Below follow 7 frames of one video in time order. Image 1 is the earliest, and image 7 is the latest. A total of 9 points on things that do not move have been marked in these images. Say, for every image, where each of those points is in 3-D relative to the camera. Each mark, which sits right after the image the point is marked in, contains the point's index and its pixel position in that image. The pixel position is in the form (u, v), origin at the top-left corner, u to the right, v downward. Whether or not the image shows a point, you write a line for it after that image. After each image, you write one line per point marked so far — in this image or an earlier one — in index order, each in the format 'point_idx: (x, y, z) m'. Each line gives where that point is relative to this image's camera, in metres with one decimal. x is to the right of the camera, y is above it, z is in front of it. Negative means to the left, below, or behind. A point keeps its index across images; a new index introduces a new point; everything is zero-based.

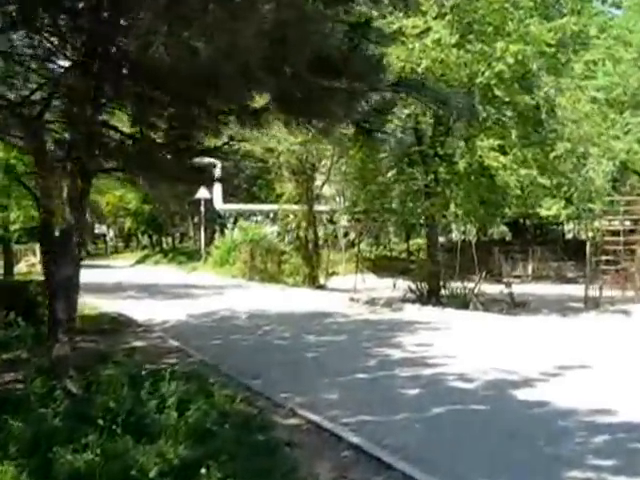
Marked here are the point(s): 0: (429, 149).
0: (+1.9, +1.6, +18.2) m
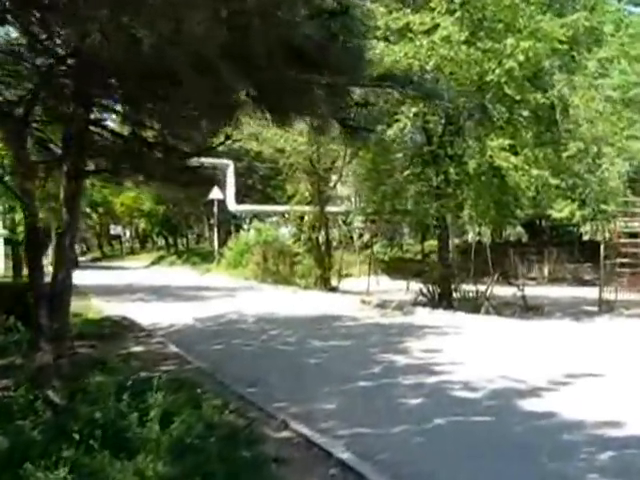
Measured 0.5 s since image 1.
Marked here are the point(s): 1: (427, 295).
0: (+2.1, +1.5, +17.8) m
1: (+2.0, -1.0, +19.5) m
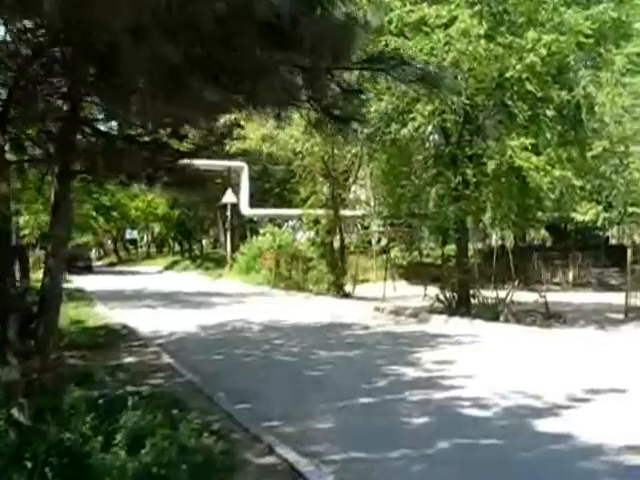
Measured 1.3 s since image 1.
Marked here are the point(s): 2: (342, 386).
0: (+2.2, +1.5, +16.9) m
1: (+2.2, -1.1, +18.6) m
2: (+0.2, -1.4, +10.1) m
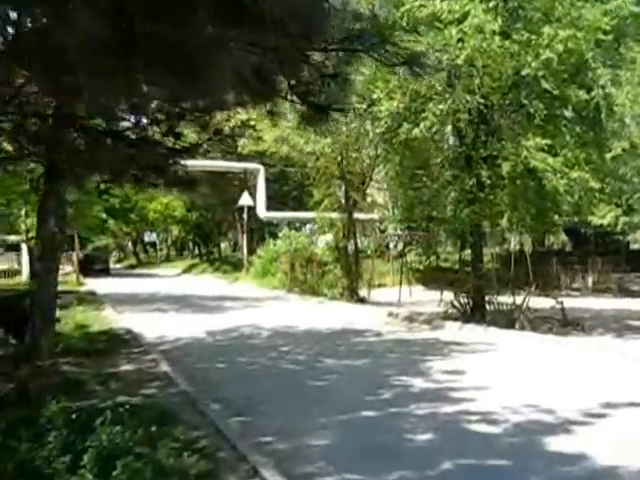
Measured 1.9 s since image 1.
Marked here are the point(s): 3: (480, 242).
0: (+2.4, +1.4, +16.4) m
1: (+2.4, -1.2, +18.1) m
2: (+0.2, -1.4, +9.6) m
3: (+2.7, 0.0, +17.6) m
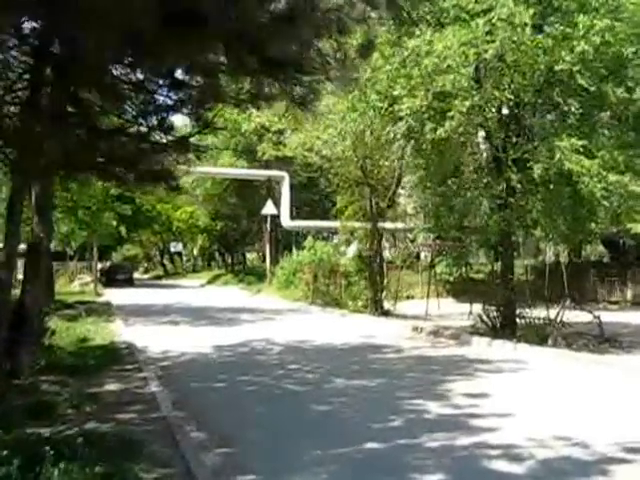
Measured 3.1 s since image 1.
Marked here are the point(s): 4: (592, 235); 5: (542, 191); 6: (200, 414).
0: (+2.6, +1.3, +15.2) m
1: (+2.7, -1.3, +16.8) m
2: (+0.2, -1.5, +8.4) m
3: (+3.0, -0.2, +16.3) m
4: (+4.1, +0.1, +15.8) m
5: (+3.2, +0.7, +14.8) m
6: (-1.0, -1.5, +9.0) m
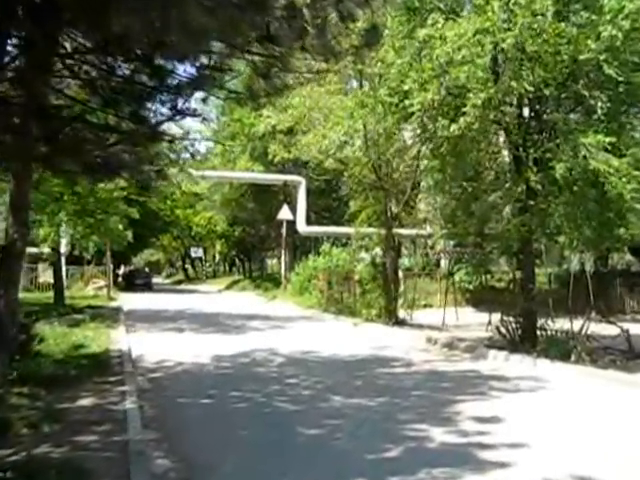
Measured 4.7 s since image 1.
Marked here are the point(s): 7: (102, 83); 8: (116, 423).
0: (+2.7, +1.2, +14.1) m
1: (+2.8, -1.4, +15.8) m
2: (+0.1, -1.5, +7.4) m
3: (+3.1, -0.3, +15.2) m
4: (+4.2, 0.0, +14.7) m
5: (+3.2, +0.6, +13.7) m
6: (-1.1, -1.5, +8.1) m
7: (-1.6, +1.2, +7.7) m
8: (-1.6, -1.4, +8.1) m
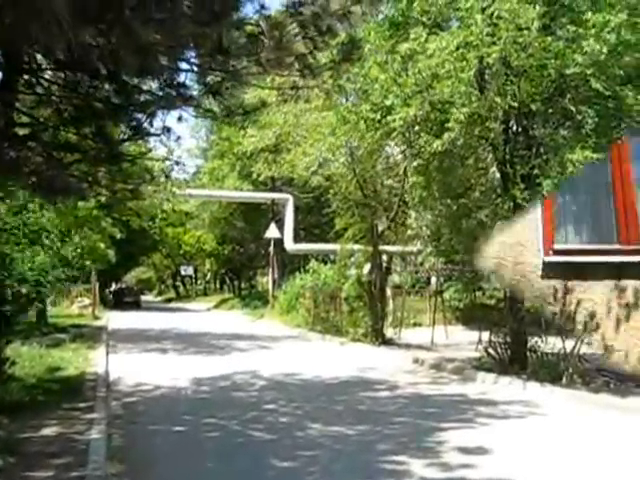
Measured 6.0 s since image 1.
0: (+2.5, +0.9, +13.7) m
1: (+2.6, -1.7, +15.3) m
2: (0.0, -1.6, +6.9) m
3: (+2.9, -0.5, +14.8) m
4: (+4.0, -0.3, +14.3) m
5: (+3.0, +0.4, +13.3) m
6: (-1.3, -1.7, +7.6) m
7: (-1.8, +1.0, +7.3) m
8: (-1.8, -1.6, +7.6) m
